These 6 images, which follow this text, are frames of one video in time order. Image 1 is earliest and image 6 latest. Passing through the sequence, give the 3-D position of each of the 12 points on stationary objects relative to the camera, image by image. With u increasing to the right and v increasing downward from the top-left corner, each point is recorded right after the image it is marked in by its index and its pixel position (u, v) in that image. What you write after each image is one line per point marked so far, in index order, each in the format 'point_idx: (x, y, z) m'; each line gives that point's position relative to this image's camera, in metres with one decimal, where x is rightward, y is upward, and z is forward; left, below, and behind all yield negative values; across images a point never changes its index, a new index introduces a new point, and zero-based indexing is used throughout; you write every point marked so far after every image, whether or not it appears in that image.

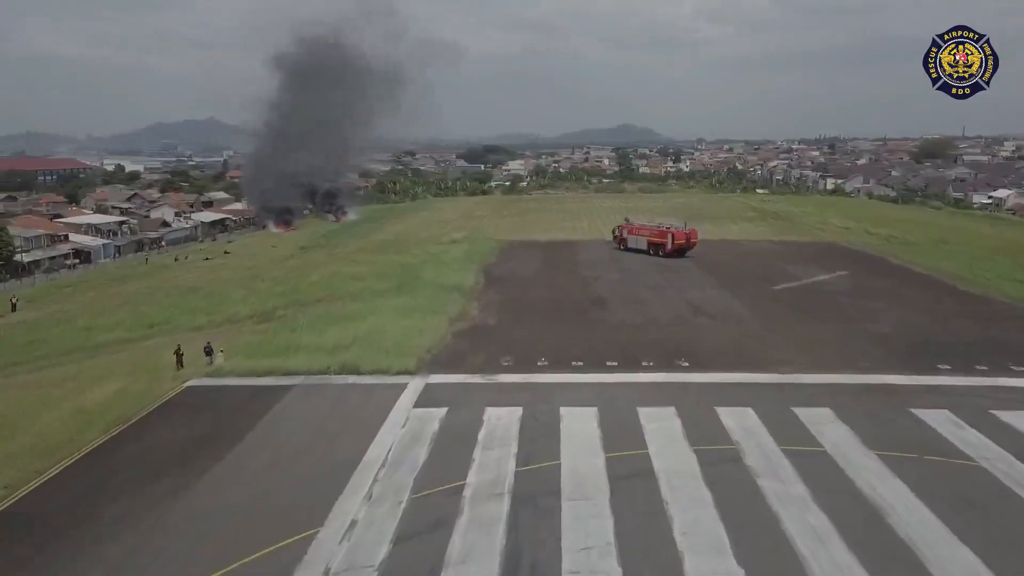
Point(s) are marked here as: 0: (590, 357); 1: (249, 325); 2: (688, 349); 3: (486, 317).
0: (+1.6, -1.4, +16.0) m
1: (-6.2, -0.9, +19.2) m
2: (+3.6, -1.3, +16.5) m
3: (-0.6, -0.7, +19.7) m
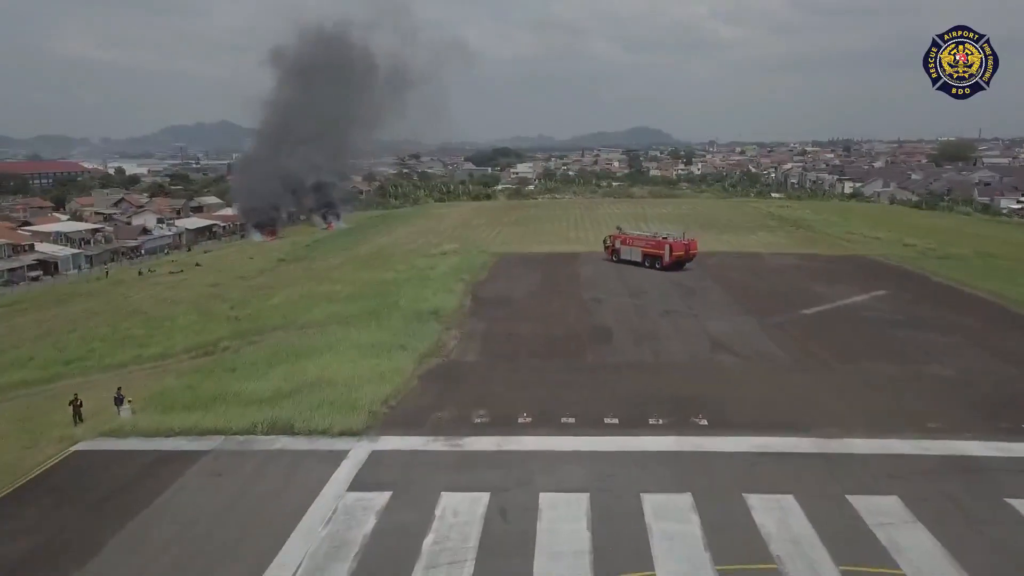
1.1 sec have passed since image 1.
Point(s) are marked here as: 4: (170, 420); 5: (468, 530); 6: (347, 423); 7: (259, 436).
0: (+1.2, -1.9, +12.9) m
1: (-6.5, -1.5, +16.2) m
2: (+3.2, -1.9, +13.3) m
3: (-1.0, -1.3, +16.6) m
4: (-5.3, -2.0, +12.7) m
5: (-0.5, -2.6, +9.0) m
6: (-2.5, -2.0, +12.3) m
7: (-3.7, -2.2, +12.0) m
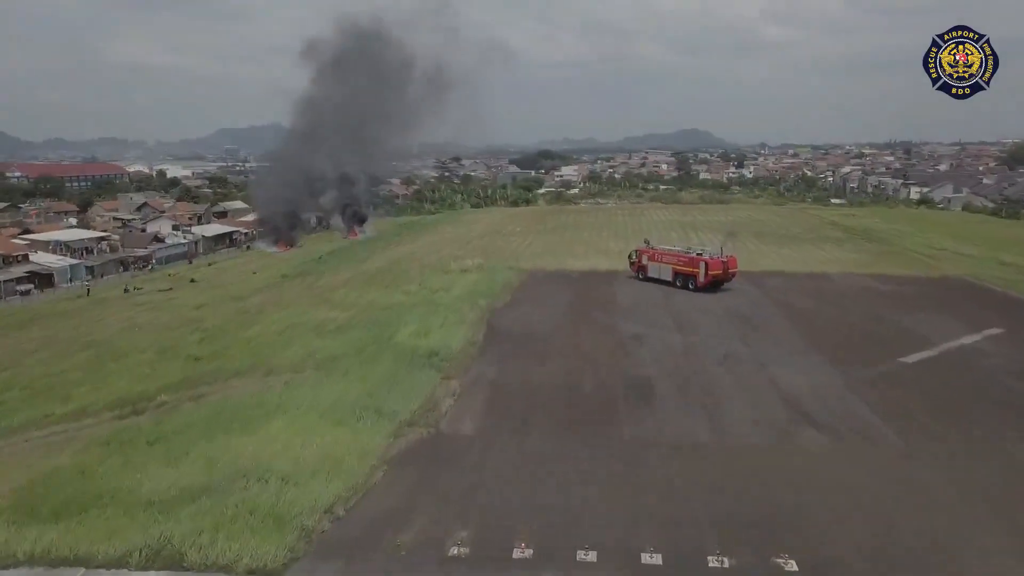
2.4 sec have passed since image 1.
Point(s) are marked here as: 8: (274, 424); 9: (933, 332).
0: (+1.1, -2.7, +8.8) m
1: (-6.4, -2.1, +12.6) m
2: (+3.2, -2.6, +9.2) m
3: (-0.8, -2.0, +12.7) m
4: (-5.3, -2.7, +9.0) m
5: (-0.8, -3.3, +5.1) m
6: (-2.5, -2.7, +8.5) m
7: (-3.8, -2.8, +8.2) m
8: (-3.6, -2.0, +12.2) m
9: (+9.4, -1.0, +18.2) m
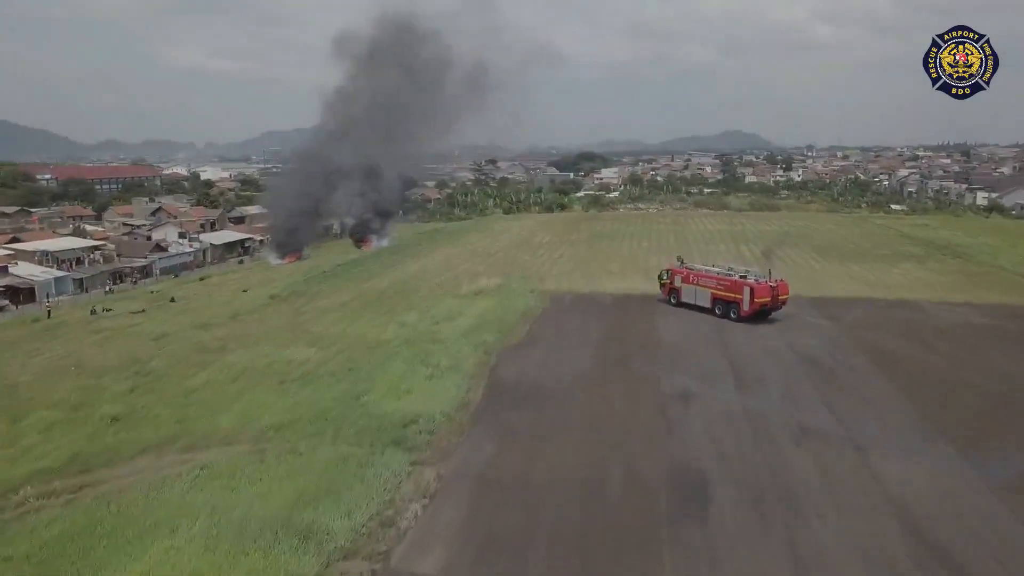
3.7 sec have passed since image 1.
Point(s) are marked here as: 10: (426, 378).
0: (+0.8, -3.4, +4.8) m
1: (-6.5, -2.8, +8.9) m
2: (+2.9, -3.3, +5.0) m
3: (-0.9, -2.7, +8.7) m
4: (-5.6, -3.4, +5.3) m
5: (-1.3, -4.0, +1.1) m
6: (-2.9, -3.4, +4.6) m
7: (-4.1, -3.5, +4.4) m
8: (-3.7, -2.7, +8.4) m
9: (+9.5, -1.8, +13.7) m
10: (-1.6, -1.6, +14.5) m
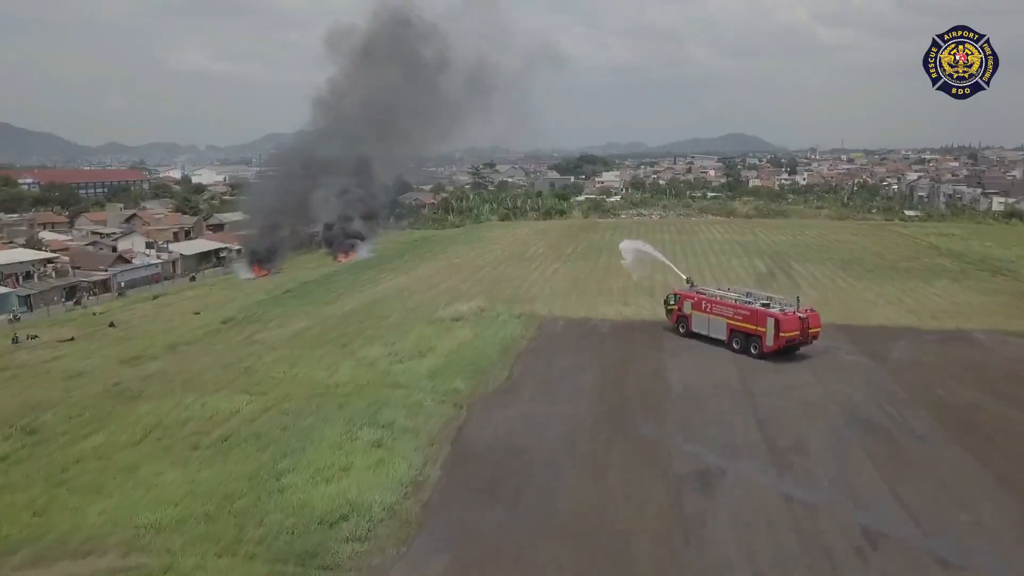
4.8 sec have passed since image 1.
0: (+0.4, -4.0, +1.6) m
1: (-7.0, -3.4, +5.8) m
2: (+2.4, -3.9, +1.9) m
3: (-1.3, -3.3, +5.6) m
4: (-6.1, -3.9, +2.2) m
5: (-1.7, -4.6, -2.0) m
6: (-3.3, -4.0, +1.4) m
7: (-4.6, -4.1, +1.2) m
8: (-4.1, -3.3, +5.3) m
9: (+9.1, -2.4, +10.5) m
10: (-2.0, -2.2, +11.3) m
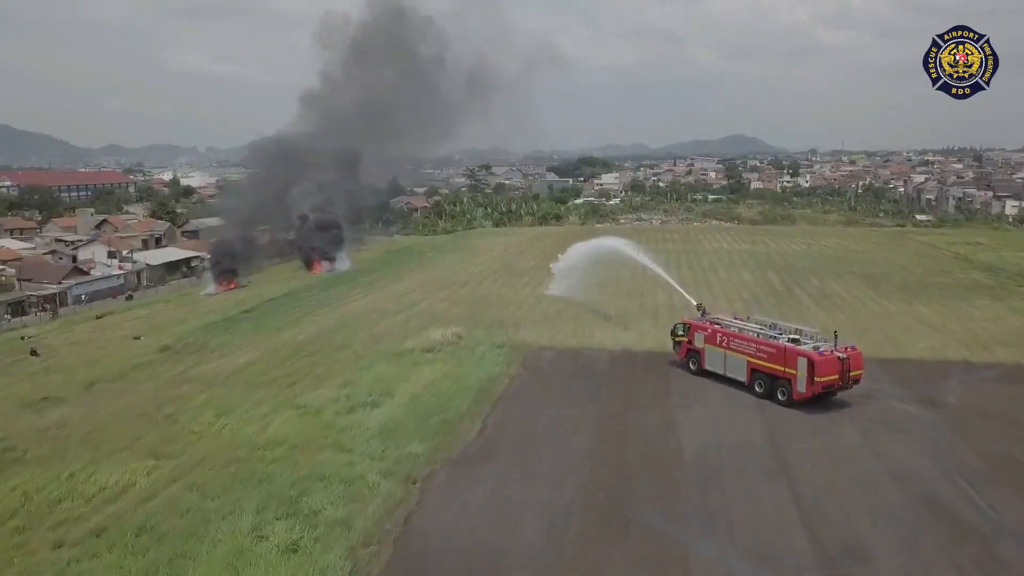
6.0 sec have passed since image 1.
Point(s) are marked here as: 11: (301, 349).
0: (0.0, -4.5, -1.3) m
1: (-7.3, -3.9, +2.8) m
2: (+2.0, -4.4, -1.0) m
3: (-1.7, -3.8, +2.6) m
4: (-6.5, -4.4, -0.8) m
5: (-2.1, -5.1, -5.0) m
6: (-3.7, -4.5, -1.5) m
7: (-5.0, -4.6, -1.7) m
8: (-4.5, -3.8, +2.3) m
9: (+8.7, -3.0, +7.6) m
10: (-2.4, -2.7, +8.4) m
11: (-4.7, -1.4, +18.1) m
